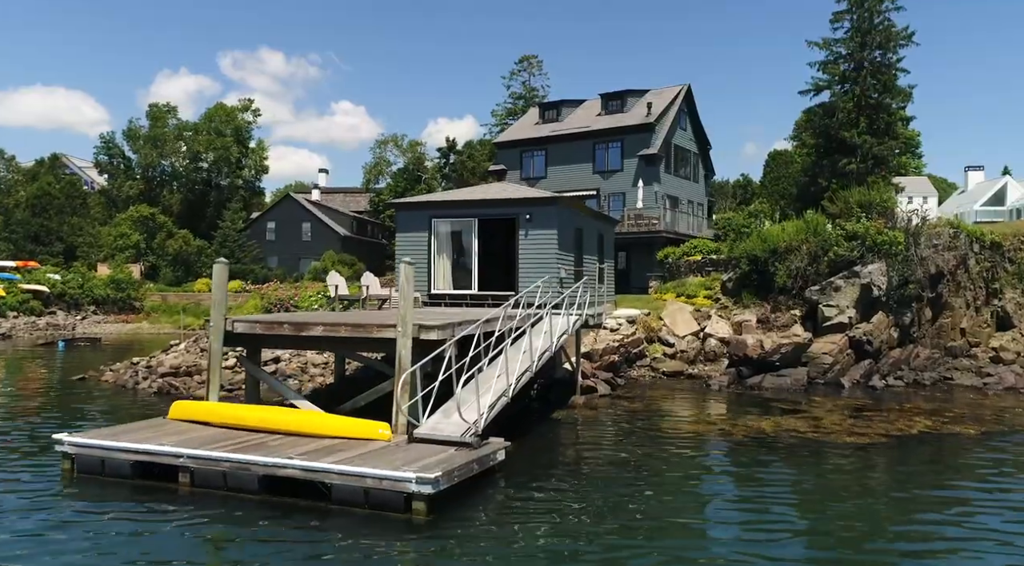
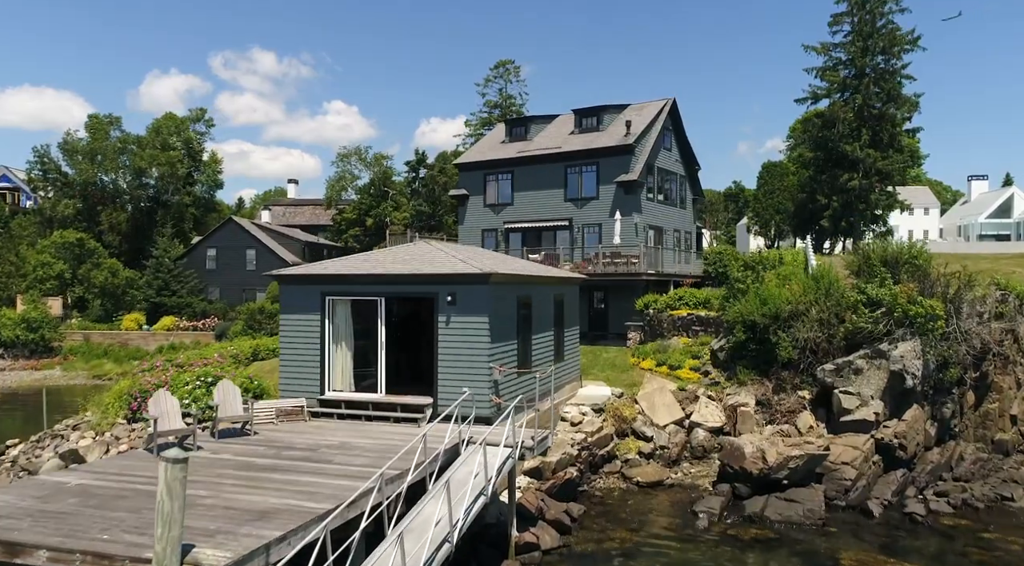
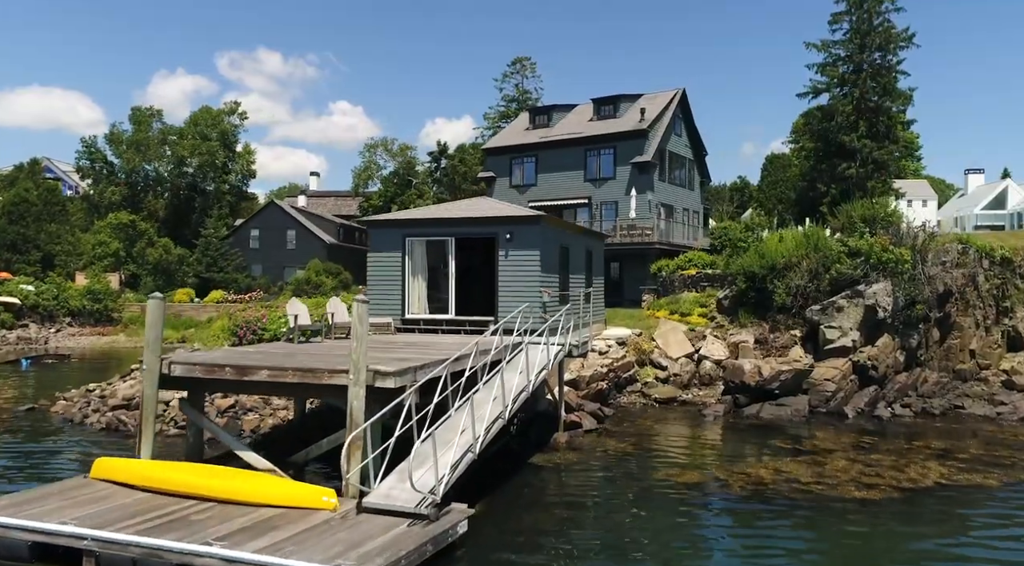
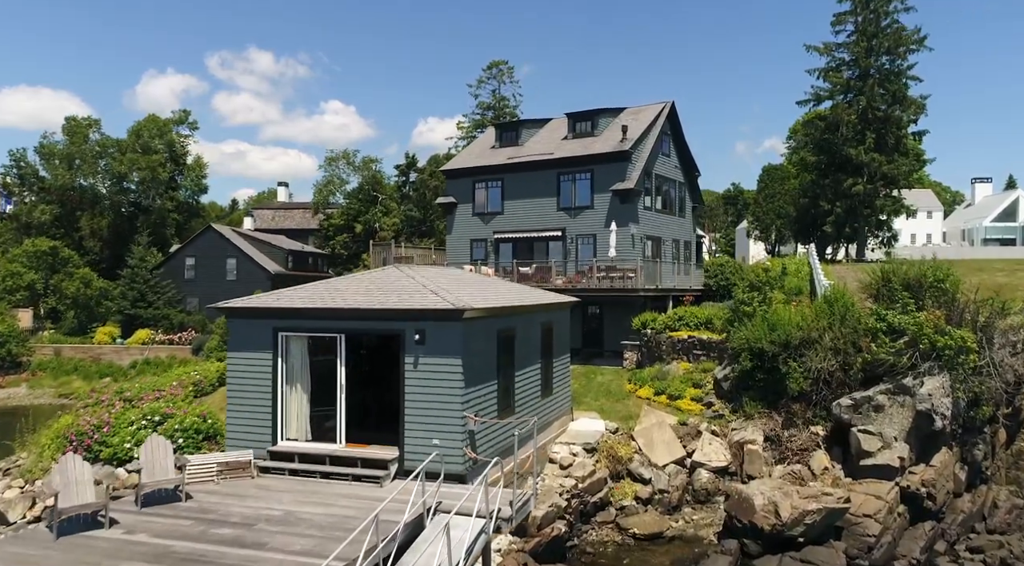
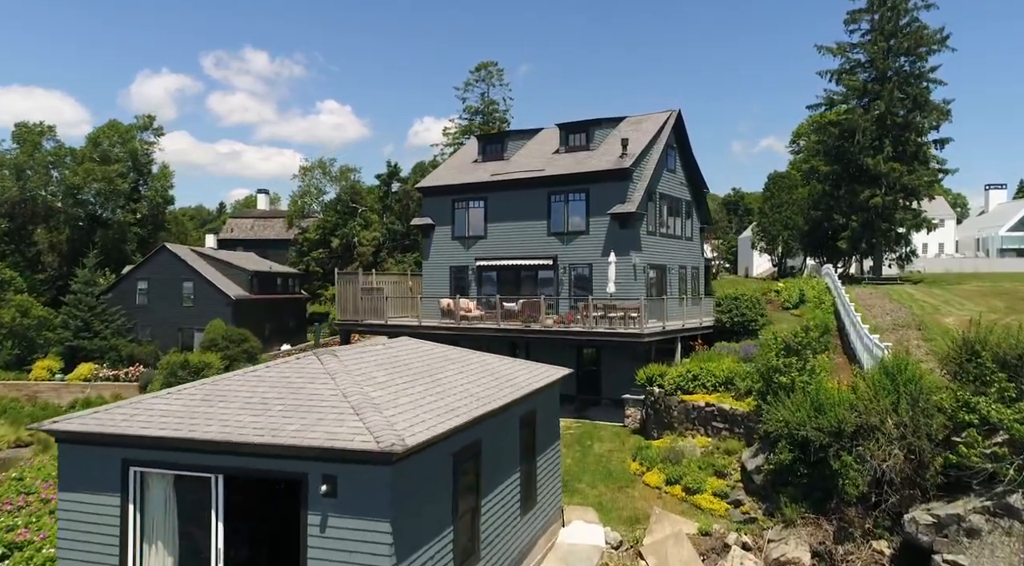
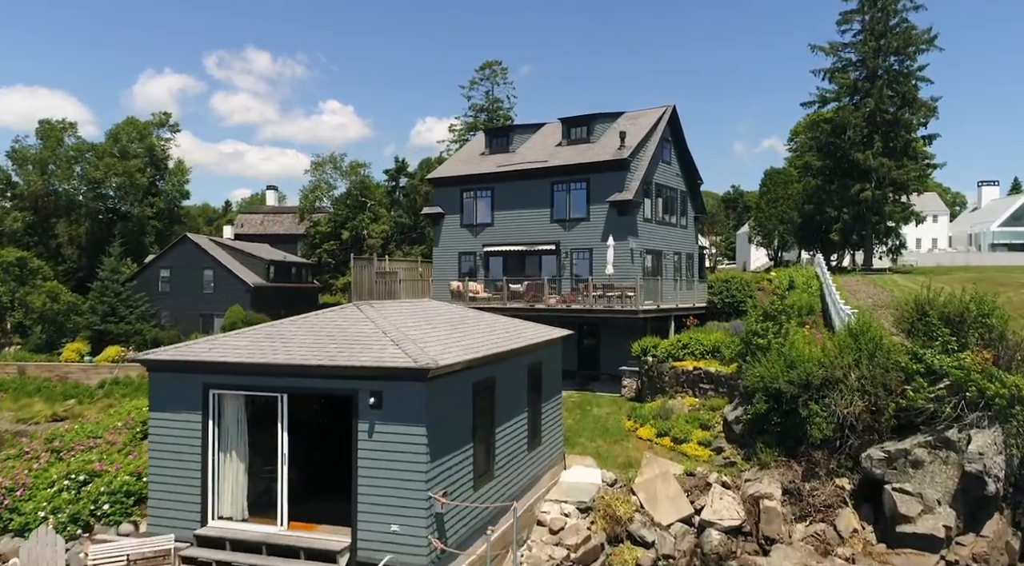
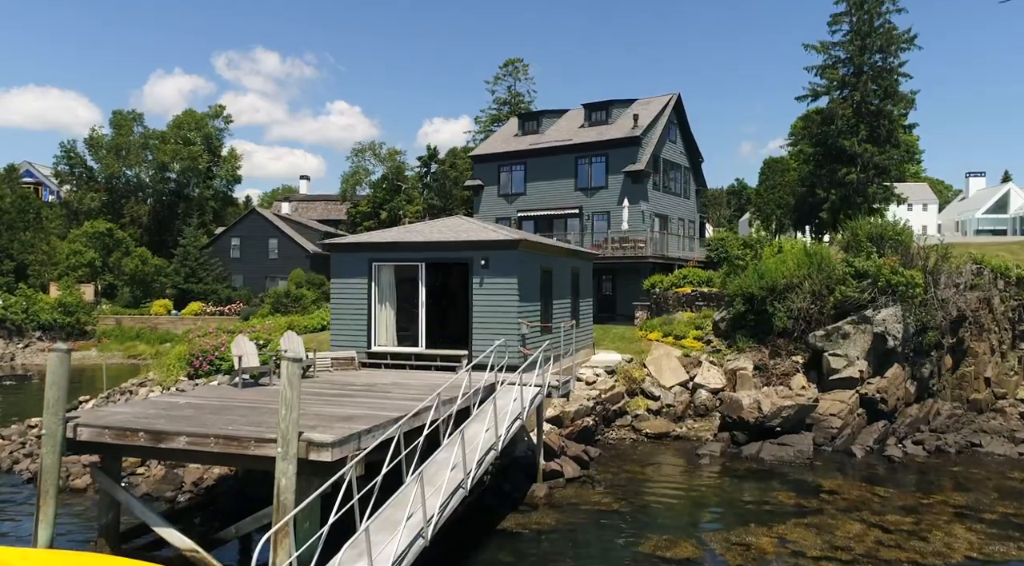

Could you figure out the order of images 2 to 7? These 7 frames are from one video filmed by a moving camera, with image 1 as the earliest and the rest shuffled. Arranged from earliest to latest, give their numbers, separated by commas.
3, 7, 2, 4, 6, 5
